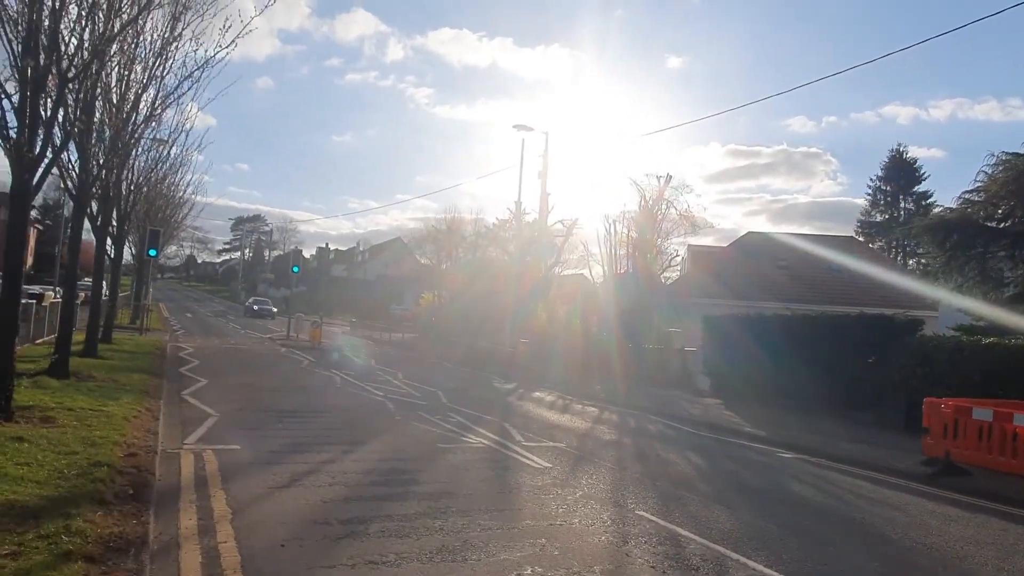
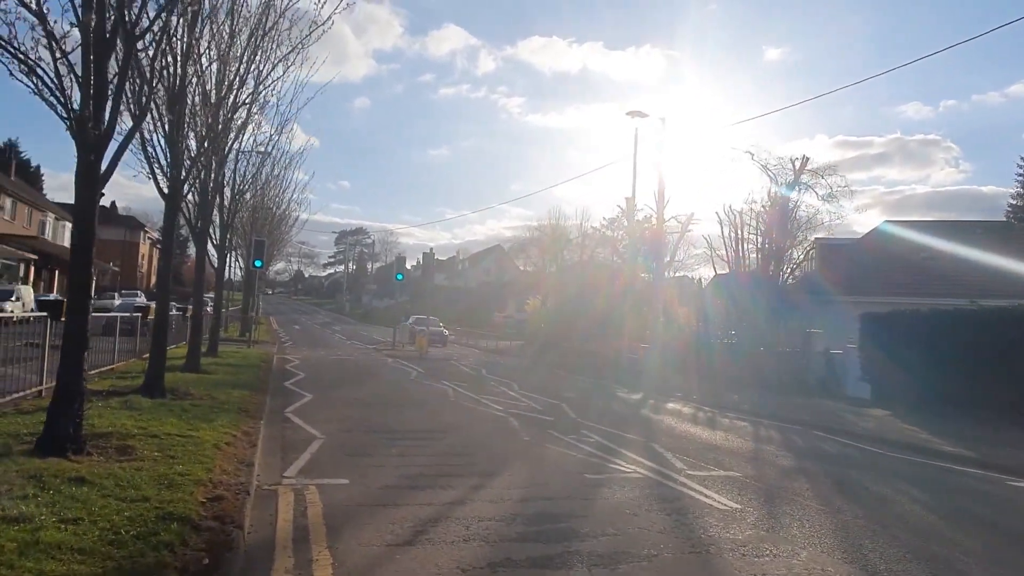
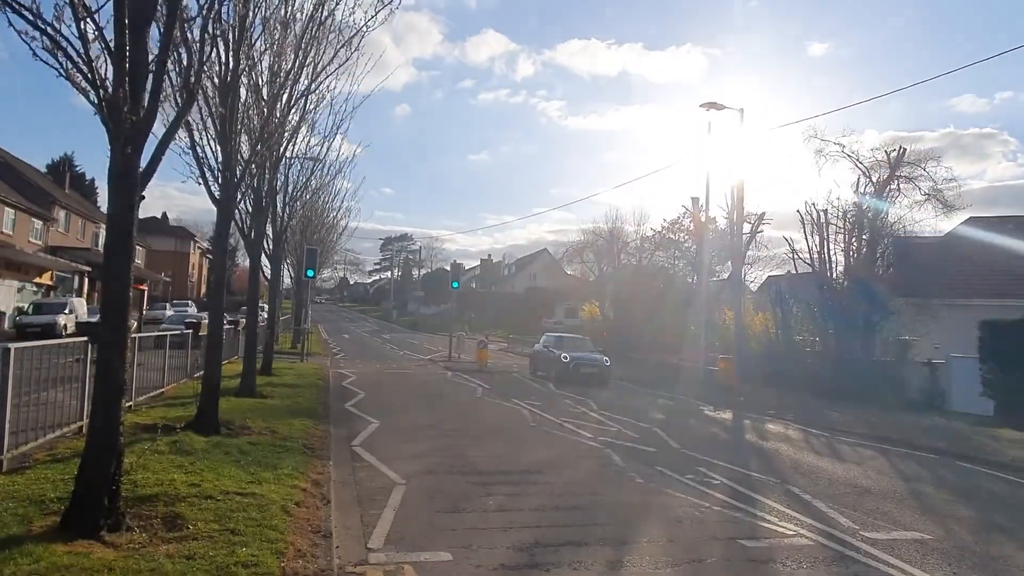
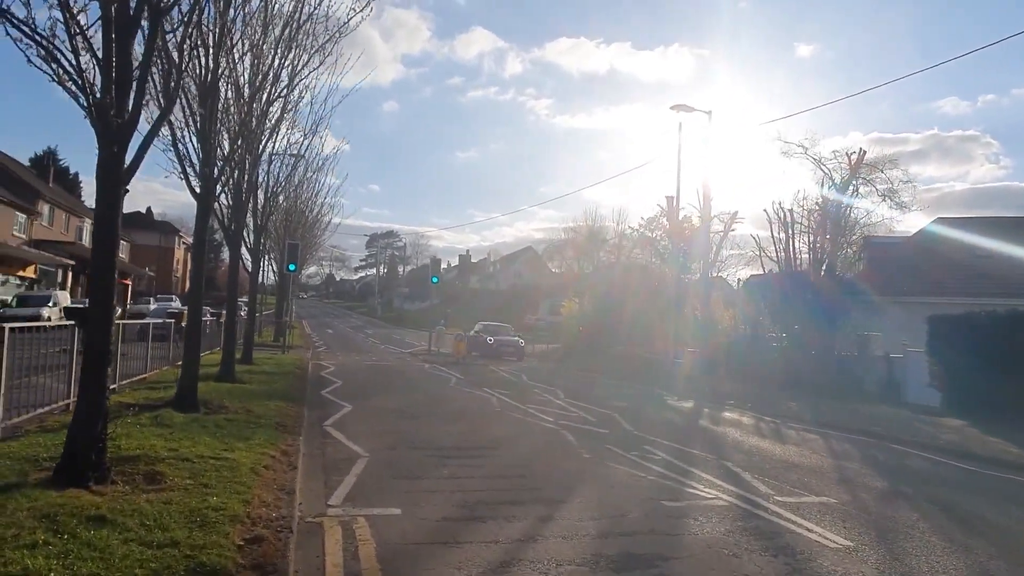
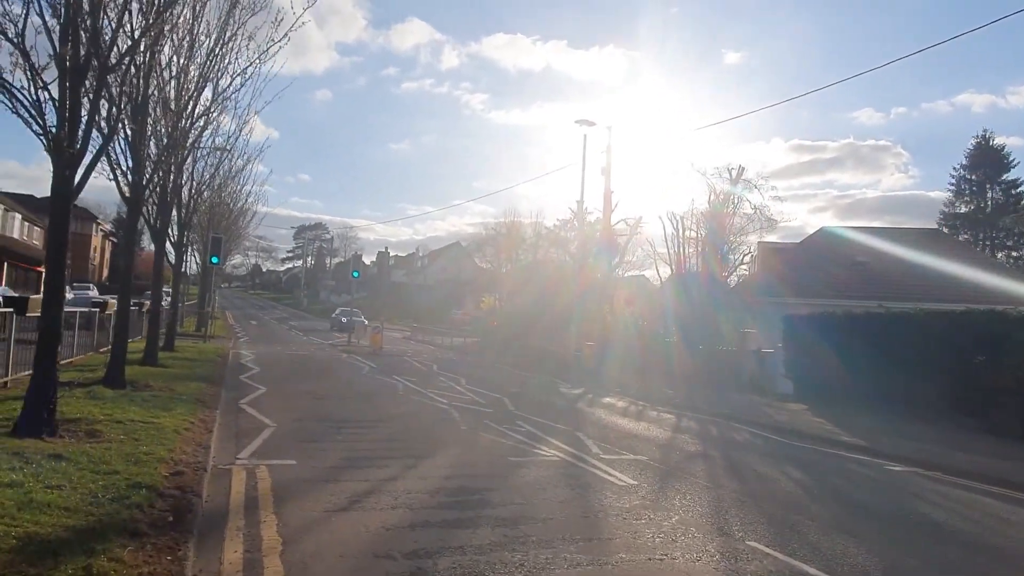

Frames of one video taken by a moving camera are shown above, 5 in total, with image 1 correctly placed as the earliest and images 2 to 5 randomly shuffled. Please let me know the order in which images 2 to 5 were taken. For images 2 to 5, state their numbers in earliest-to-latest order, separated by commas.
5, 2, 4, 3
